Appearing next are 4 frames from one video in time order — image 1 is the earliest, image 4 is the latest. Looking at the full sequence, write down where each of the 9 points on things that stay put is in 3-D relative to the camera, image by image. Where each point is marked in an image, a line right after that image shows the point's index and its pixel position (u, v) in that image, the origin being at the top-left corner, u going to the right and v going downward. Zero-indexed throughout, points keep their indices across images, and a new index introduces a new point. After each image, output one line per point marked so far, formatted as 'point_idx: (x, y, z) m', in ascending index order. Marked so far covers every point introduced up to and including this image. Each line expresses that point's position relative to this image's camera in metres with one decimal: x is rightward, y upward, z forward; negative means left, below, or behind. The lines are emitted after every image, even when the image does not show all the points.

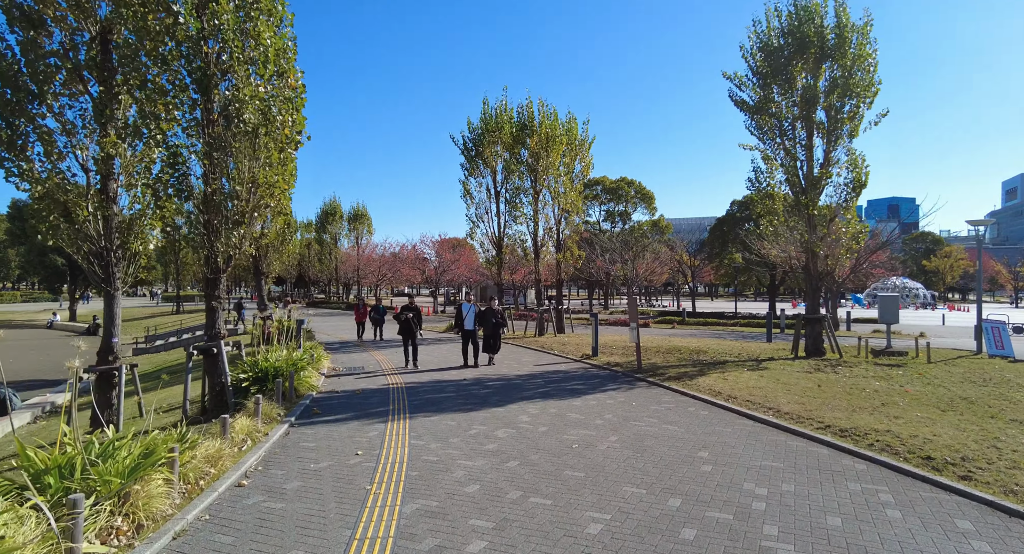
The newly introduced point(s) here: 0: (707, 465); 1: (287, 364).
0: (+1.8, -1.7, +5.1) m
1: (-3.7, -1.5, +9.1) m
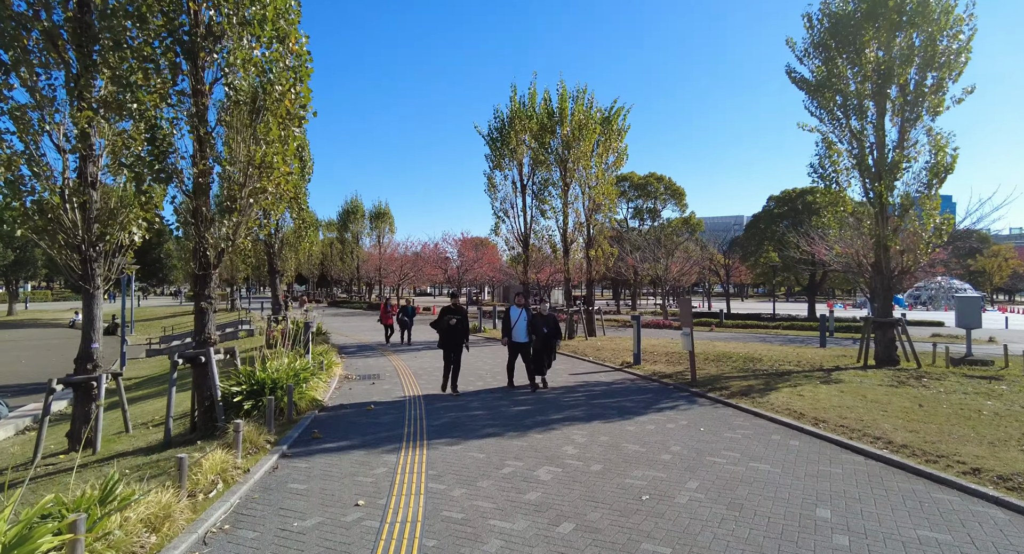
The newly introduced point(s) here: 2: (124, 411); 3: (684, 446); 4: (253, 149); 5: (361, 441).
0: (+2.1, -1.7, +3.6) m
1: (-3.2, -1.4, +7.9) m
2: (-6.0, -2.1, +8.5) m
3: (+1.8, -1.7, +5.7) m
4: (-3.7, +1.8, +7.8) m
5: (-1.6, -1.8, +6.0) m
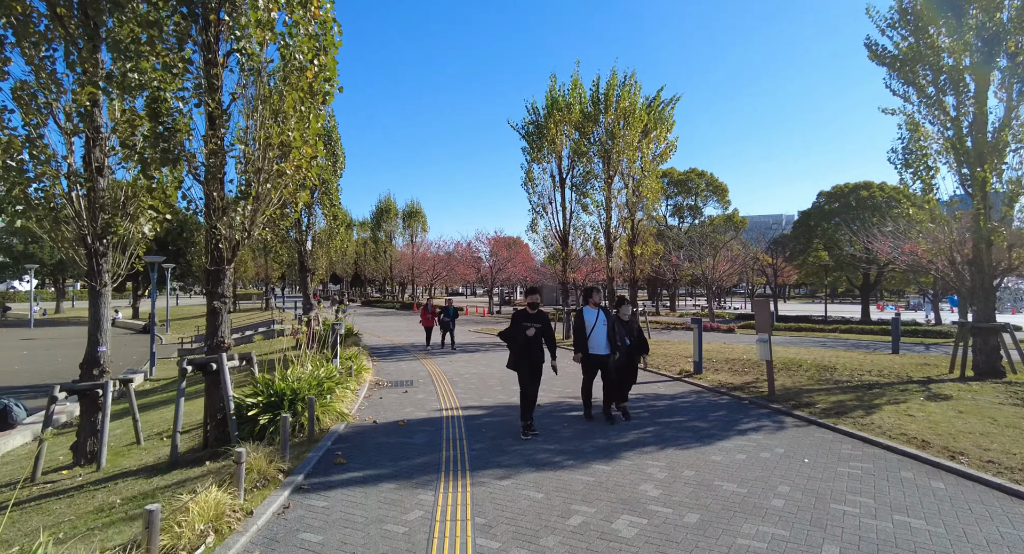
0: (+2.5, -1.6, +2.4) m
1: (-2.5, -1.4, +7.0) m
2: (-5.3, -2.0, +7.7) m
3: (+2.3, -1.7, +4.5) m
4: (-3.0, +1.9, +6.9) m
5: (-1.1, -1.8, +5.0) m
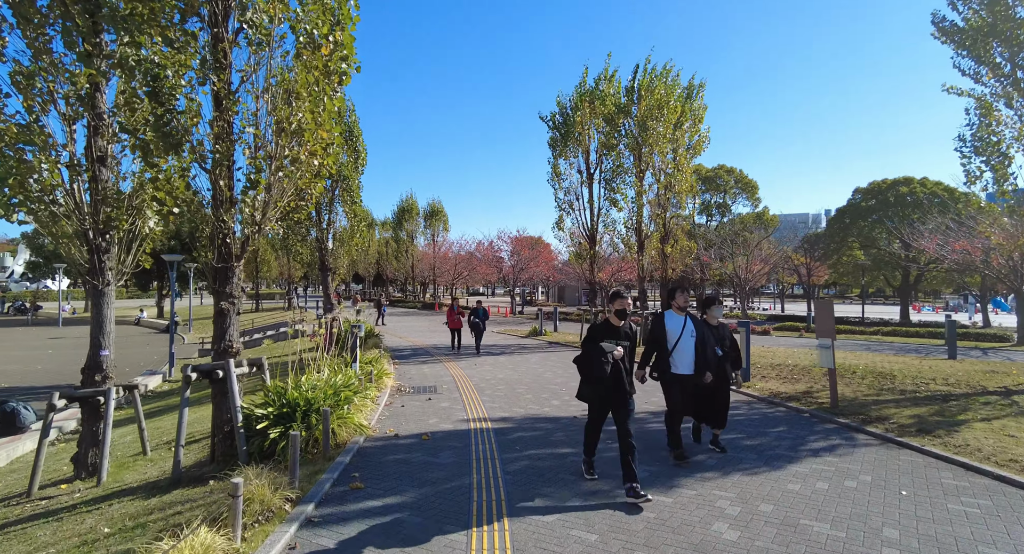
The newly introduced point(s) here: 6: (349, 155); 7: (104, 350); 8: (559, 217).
0: (+2.8, -1.6, +1.6) m
1: (-2.1, -1.3, +6.3) m
2: (-4.8, -2.0, +7.2) m
3: (+2.6, -1.7, +3.7) m
4: (-2.6, +1.9, +6.3) m
5: (-0.8, -1.7, +4.3) m
6: (-5.6, +4.2, +18.9) m
7: (-5.0, -0.9, +6.7) m
8: (+1.7, +2.2, +19.7) m
